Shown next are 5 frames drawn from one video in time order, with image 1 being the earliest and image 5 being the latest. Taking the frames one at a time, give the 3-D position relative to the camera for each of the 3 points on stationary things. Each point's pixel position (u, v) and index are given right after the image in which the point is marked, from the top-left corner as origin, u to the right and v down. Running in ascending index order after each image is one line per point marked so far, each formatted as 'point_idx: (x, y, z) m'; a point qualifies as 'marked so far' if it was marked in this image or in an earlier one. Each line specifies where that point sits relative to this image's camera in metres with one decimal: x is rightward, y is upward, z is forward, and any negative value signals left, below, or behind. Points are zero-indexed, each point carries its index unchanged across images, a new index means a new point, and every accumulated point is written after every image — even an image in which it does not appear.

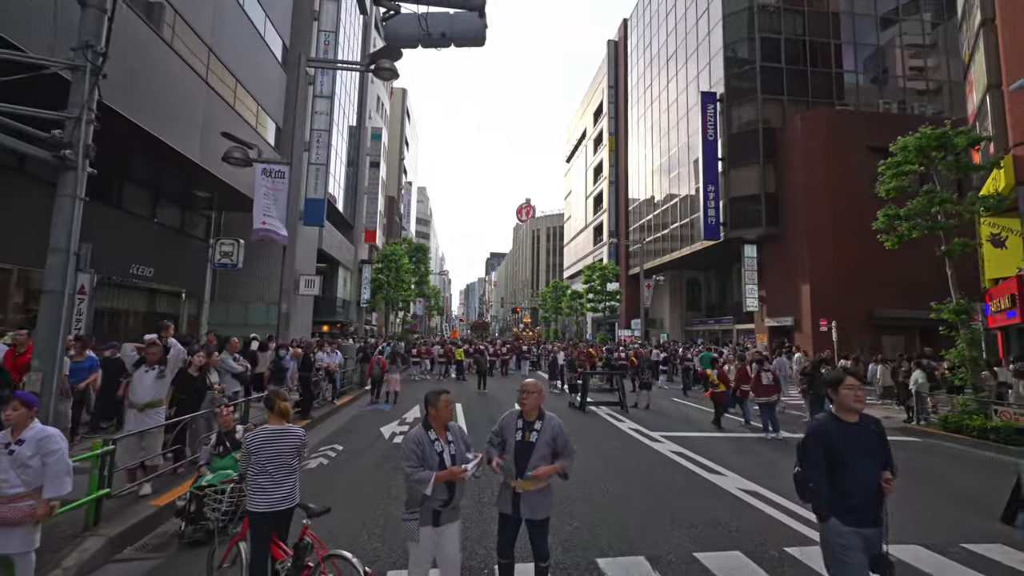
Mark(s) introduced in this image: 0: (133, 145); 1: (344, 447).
0: (-14.0, +5.3, +16.7) m
1: (-3.8, -3.6, +10.4) m
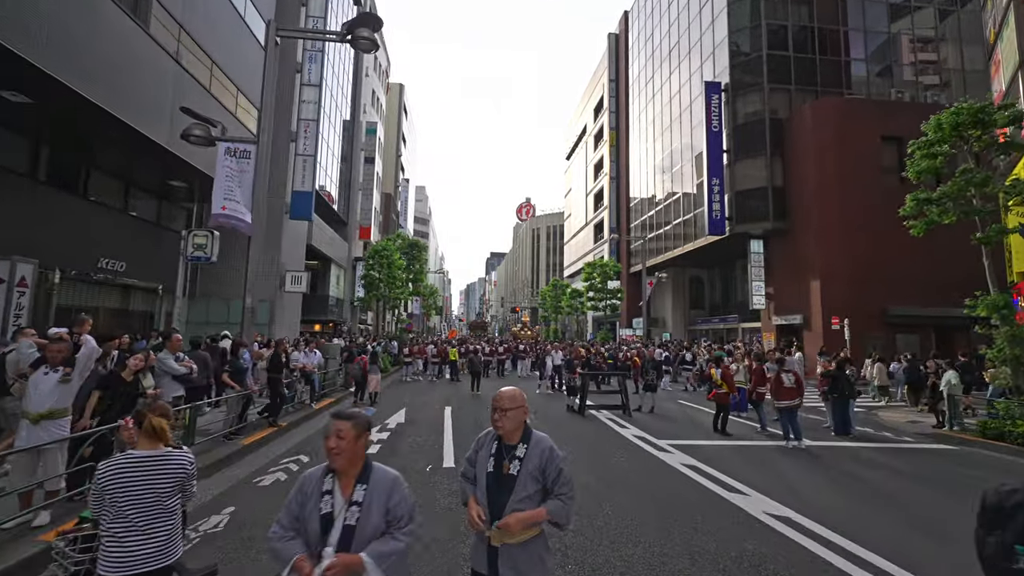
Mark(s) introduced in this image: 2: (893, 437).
0: (-14.2, +5.4, +15.5) m
1: (-4.0, -3.4, +9.2) m
2: (+10.4, -4.1, +12.3) m
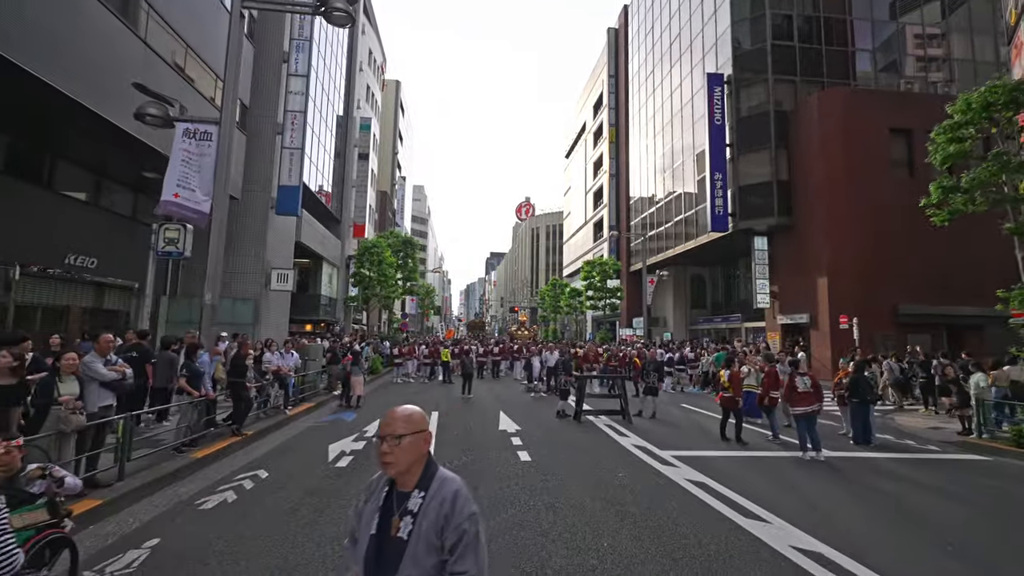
0: (-14.5, +5.5, +14.5) m
1: (-4.3, -3.3, +8.2) m
2: (+10.1, -3.9, +11.3) m
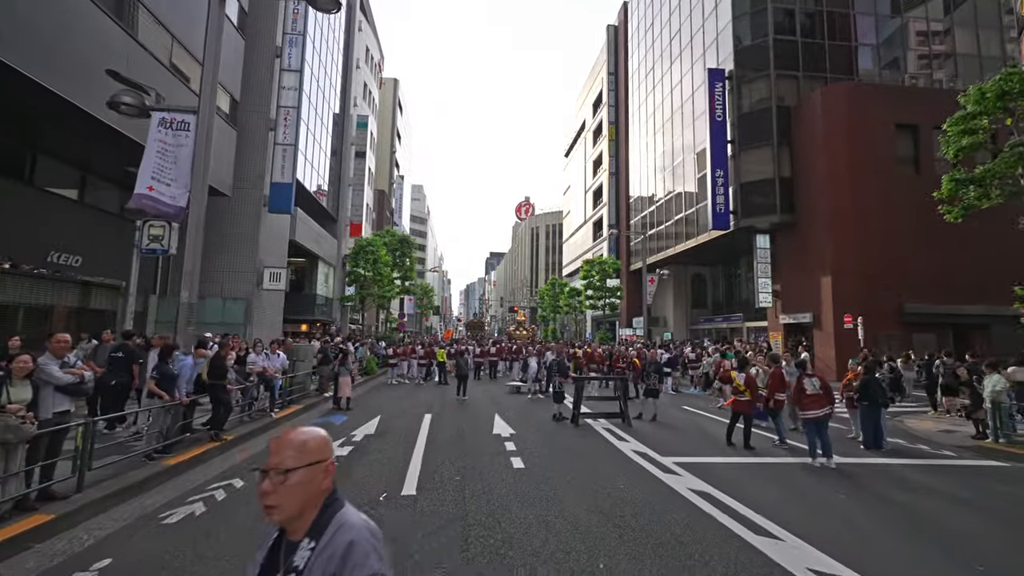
0: (-14.6, +5.6, +14.0) m
1: (-4.5, -3.3, +7.7) m
2: (+10.0, -3.9, +10.8) m
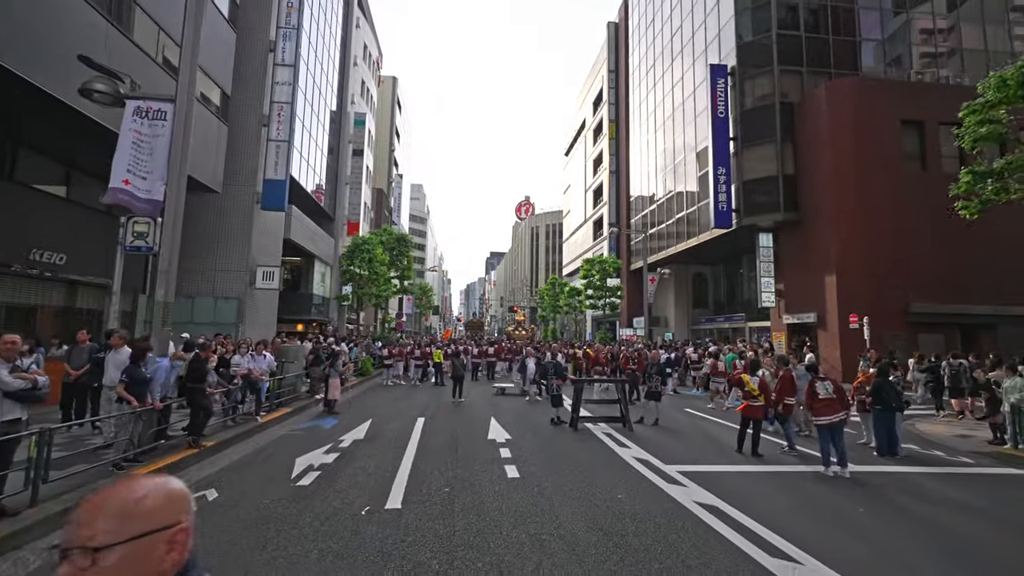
0: (-14.7, +5.6, +13.5) m
1: (-4.6, -3.2, +7.2) m
2: (+9.9, -3.8, +10.3) m
